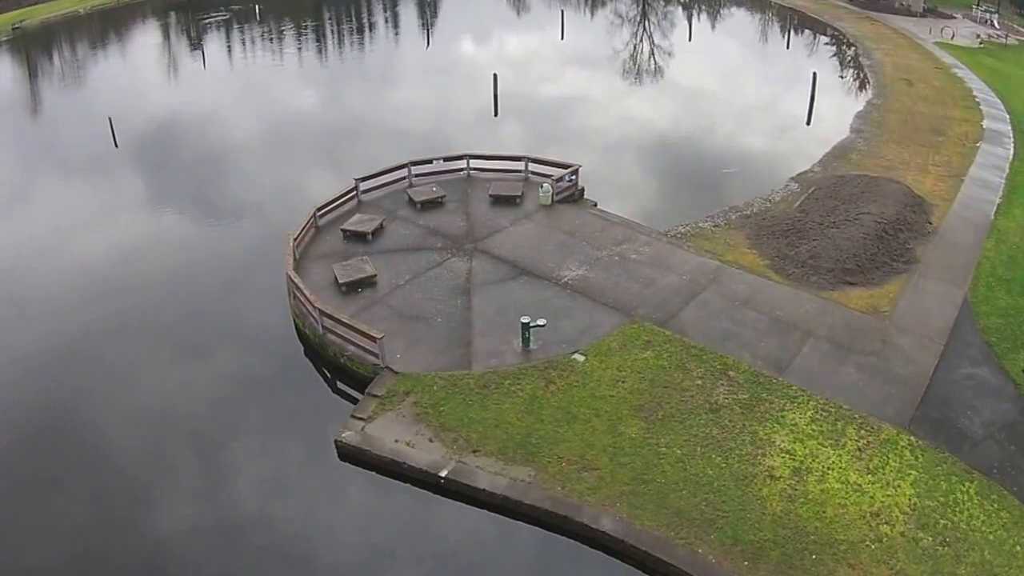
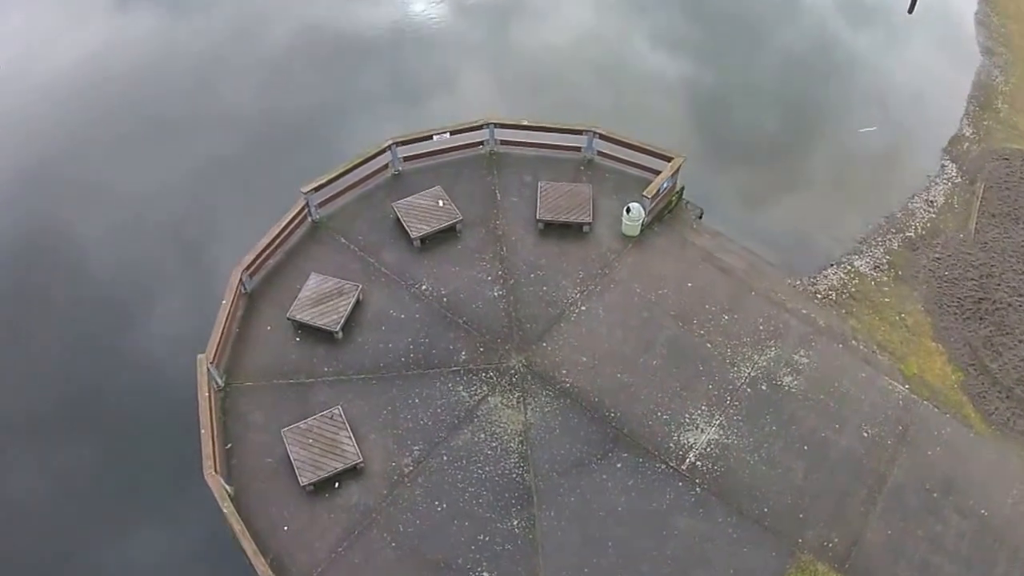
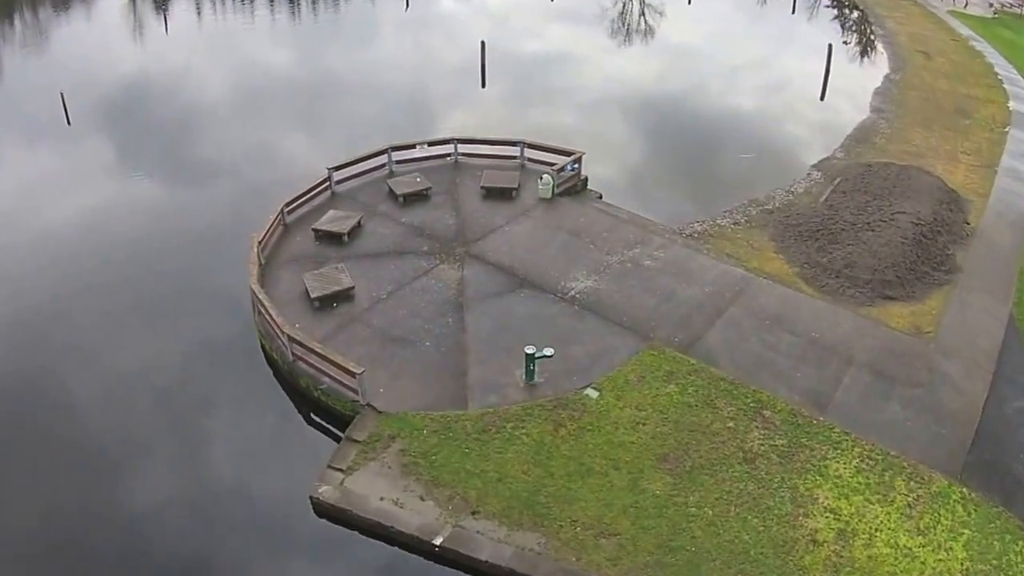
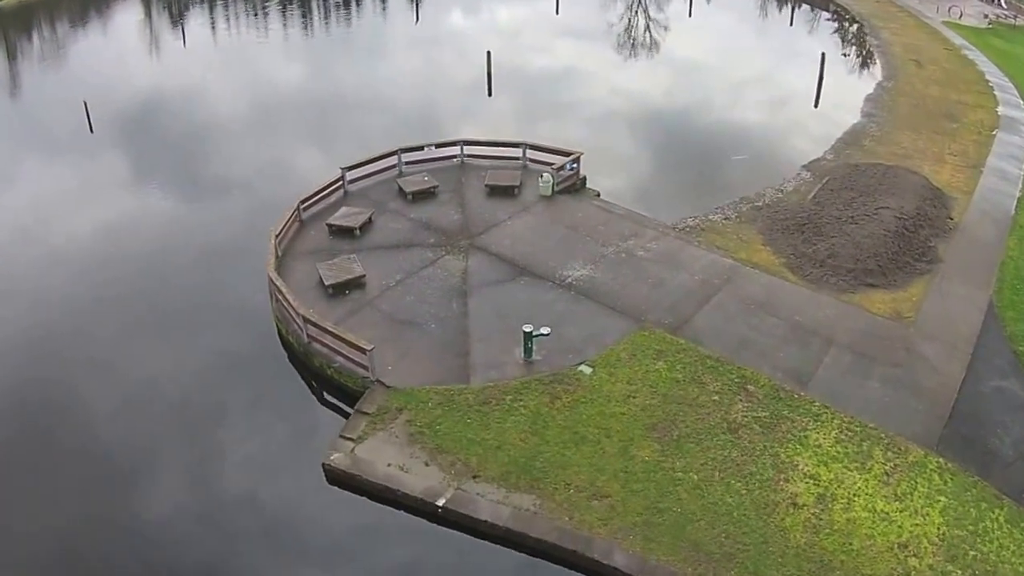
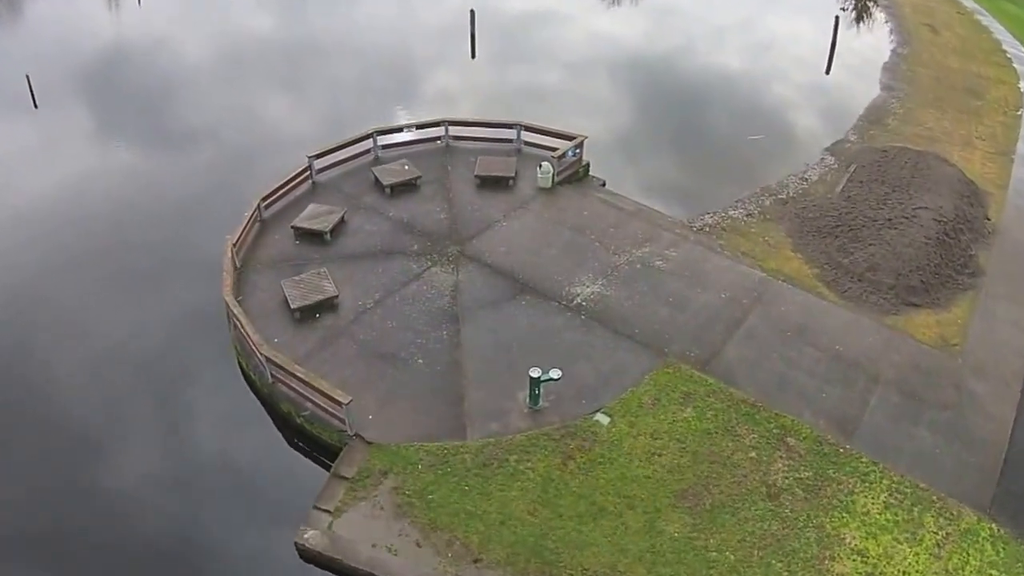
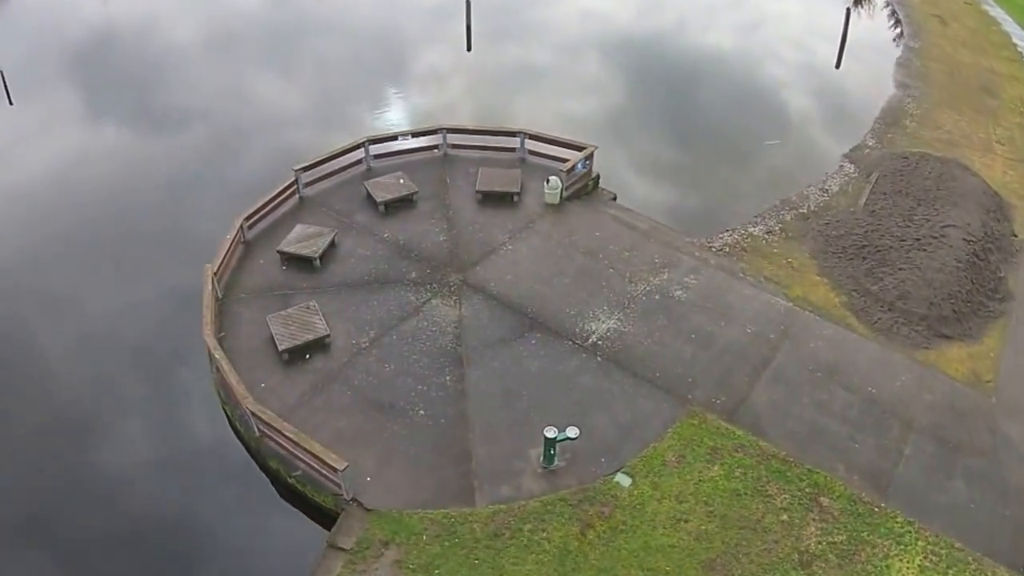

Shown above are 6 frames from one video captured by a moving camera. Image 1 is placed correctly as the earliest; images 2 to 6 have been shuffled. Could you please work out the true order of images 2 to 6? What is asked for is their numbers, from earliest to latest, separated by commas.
4, 3, 5, 6, 2
